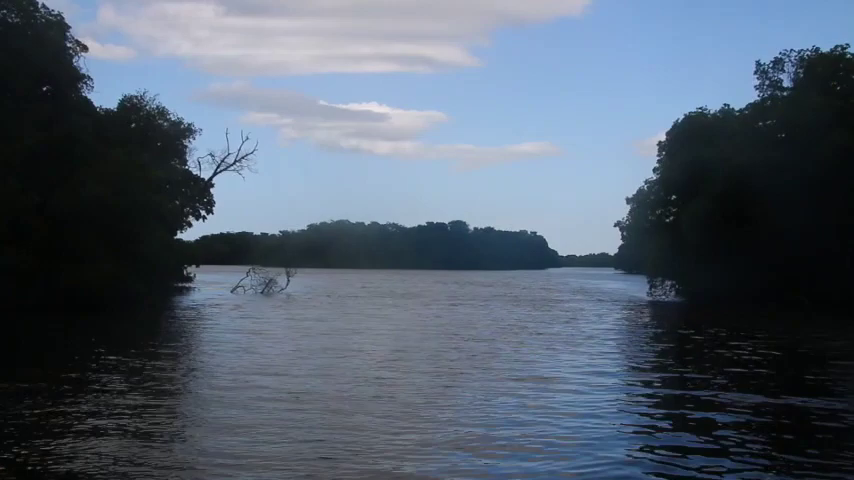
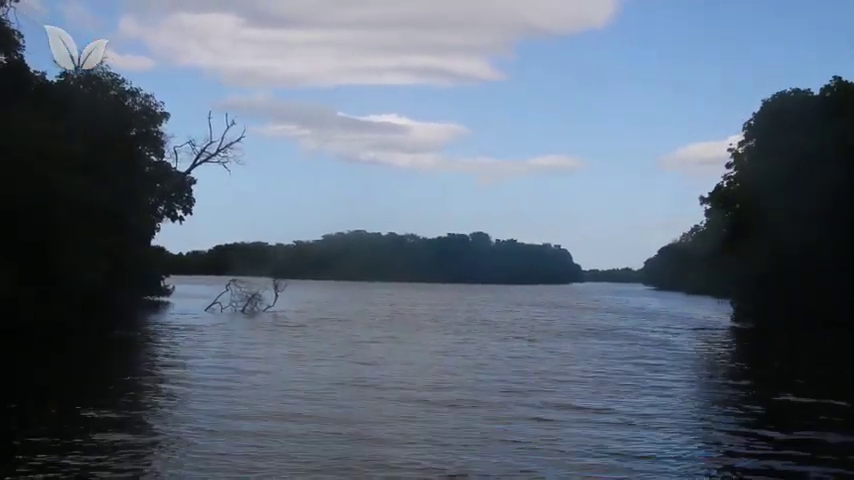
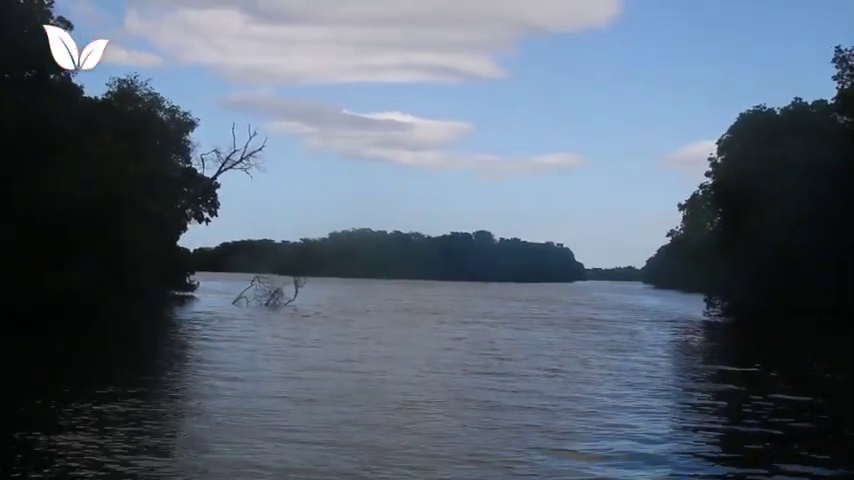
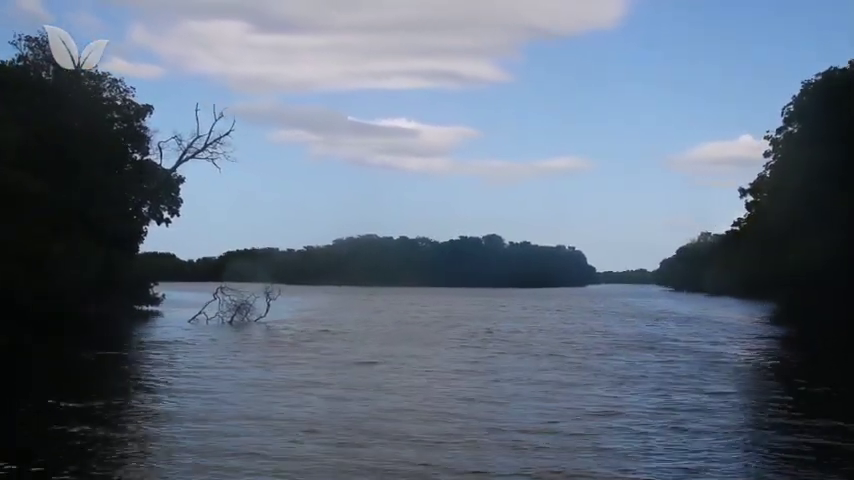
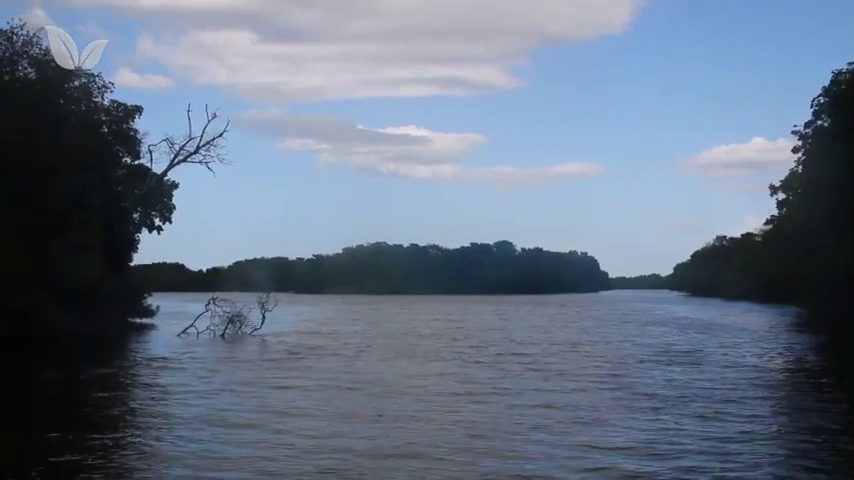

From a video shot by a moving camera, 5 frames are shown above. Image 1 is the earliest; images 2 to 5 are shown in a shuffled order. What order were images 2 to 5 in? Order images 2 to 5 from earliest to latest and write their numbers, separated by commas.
3, 2, 4, 5
